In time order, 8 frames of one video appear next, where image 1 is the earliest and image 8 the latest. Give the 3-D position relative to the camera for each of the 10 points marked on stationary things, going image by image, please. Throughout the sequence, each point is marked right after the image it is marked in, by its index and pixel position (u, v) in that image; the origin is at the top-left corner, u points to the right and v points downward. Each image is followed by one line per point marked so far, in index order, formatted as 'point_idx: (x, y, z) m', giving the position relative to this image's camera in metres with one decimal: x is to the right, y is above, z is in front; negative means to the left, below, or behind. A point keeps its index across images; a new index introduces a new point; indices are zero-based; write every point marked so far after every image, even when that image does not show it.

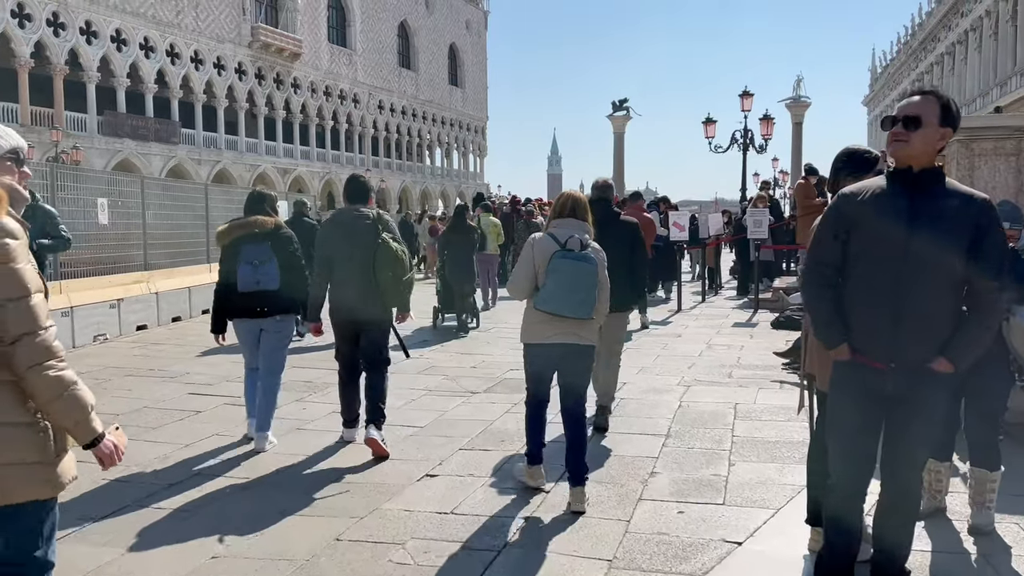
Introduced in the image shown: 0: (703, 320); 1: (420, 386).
0: (+2.8, -0.5, +11.9) m
1: (-0.9, -1.0, +7.8) m
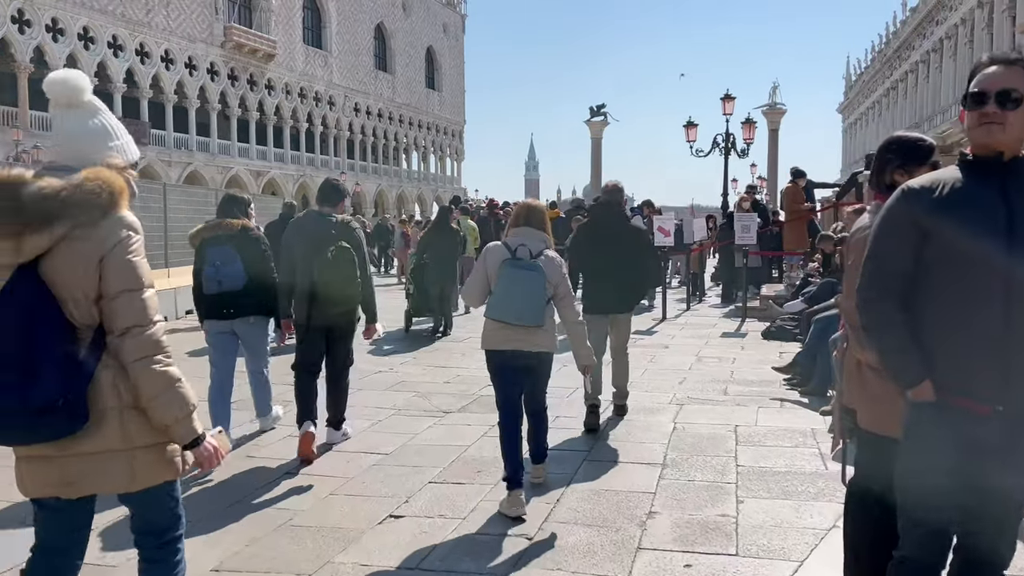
0: (+2.5, -0.6, +11.4) m
1: (-1.1, -1.0, +7.1) m
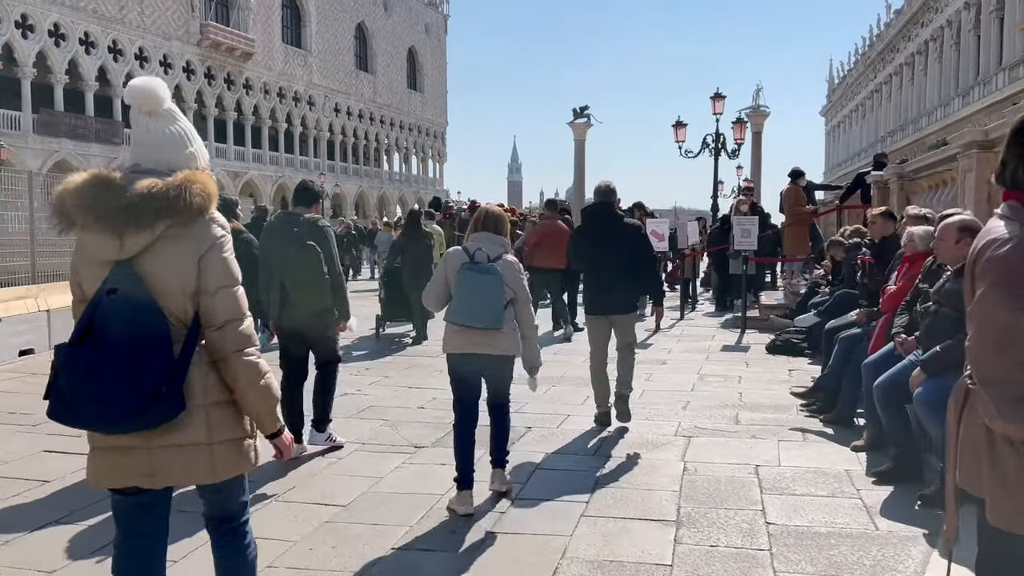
0: (+2.3, -0.7, +10.5) m
1: (-1.2, -1.1, +6.2) m
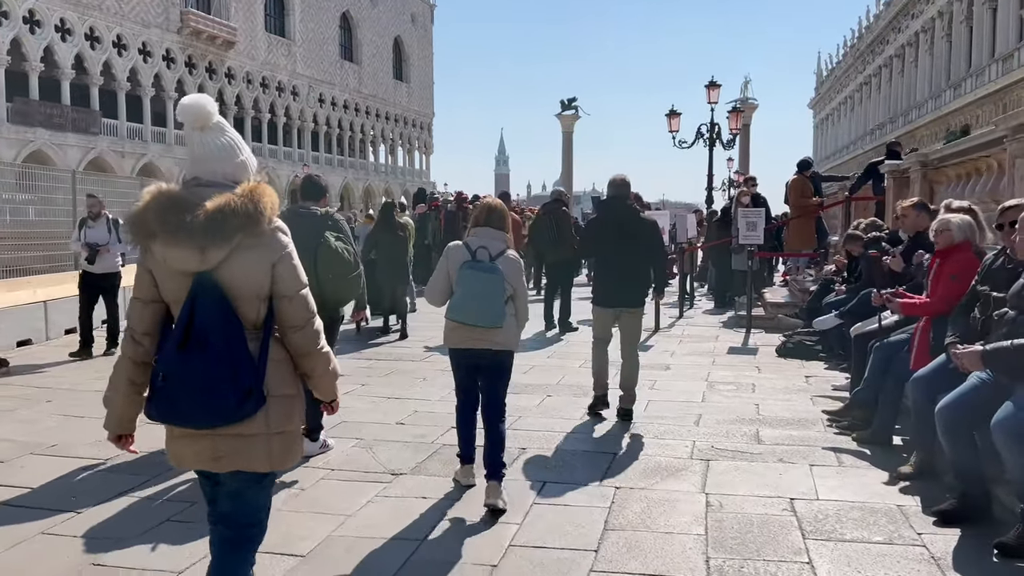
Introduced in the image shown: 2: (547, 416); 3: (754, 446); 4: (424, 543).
0: (+2.2, -0.7, +9.7) m
1: (-1.3, -1.2, +5.4) m
2: (+0.3, -1.0, +6.5) m
3: (+1.6, -1.1, +5.5) m
4: (-0.4, -1.3, +4.0) m
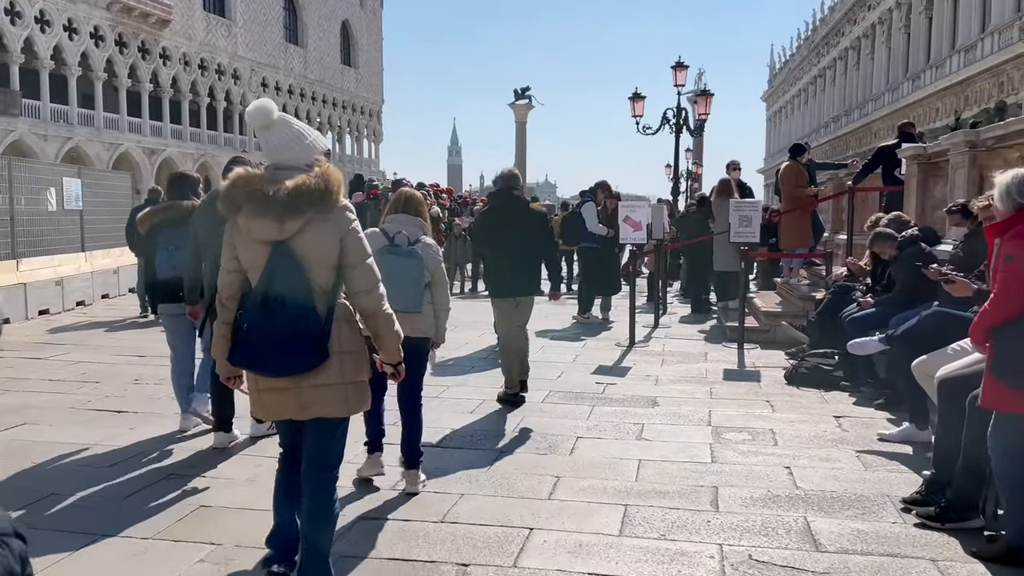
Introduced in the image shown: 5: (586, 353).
0: (+1.6, -0.8, +7.9) m
1: (-1.6, -1.3, +3.3) m
2: (-0.1, -1.2, +4.6) m
3: (+1.4, -1.2, +3.7) m
4: (-0.6, -1.4, +2.0) m
5: (+0.8, -0.7, +8.7) m
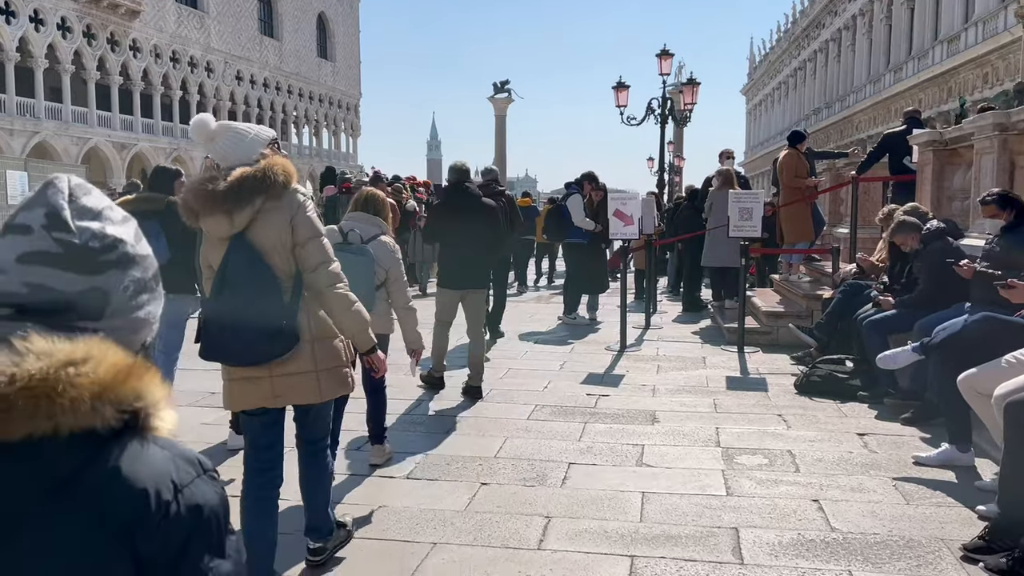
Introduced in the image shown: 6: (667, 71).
0: (+1.4, -0.8, +7.2) m
1: (-1.6, -1.3, +2.6) m
2: (-0.2, -1.2, +3.8) m
3: (+1.3, -1.2, +2.9) m
4: (-0.7, -1.5, +1.3) m
5: (+0.6, -0.7, +8.0) m
6: (+3.8, +5.3, +19.5) m
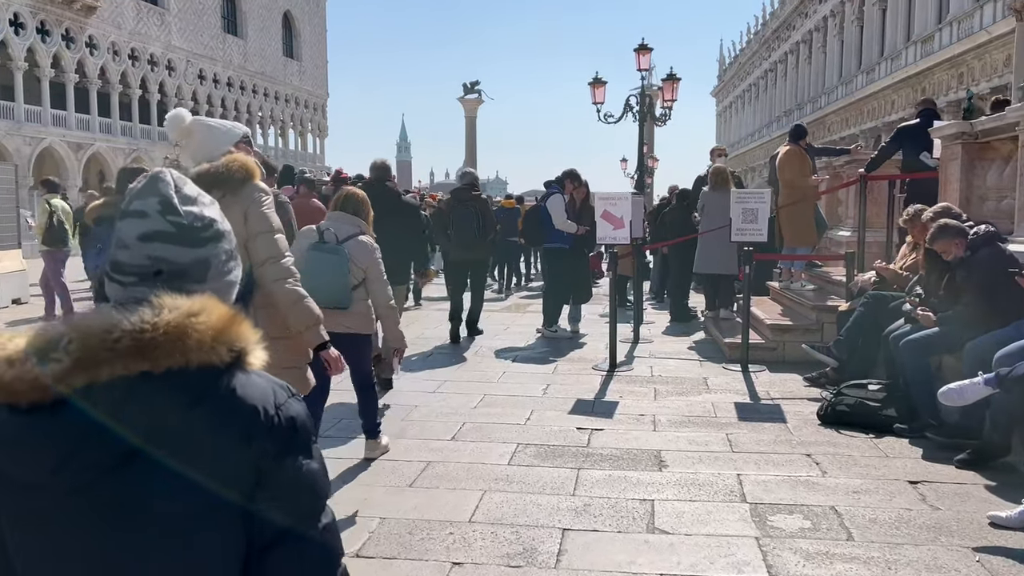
0: (+1.3, -0.9, +6.2) m
1: (-1.6, -1.4, +1.5) m
2: (-0.2, -1.3, +2.8) m
3: (+1.3, -1.3, +2.0) m
4: (-0.6, -1.6, +0.3) m
5: (+0.4, -0.8, +7.0) m
6: (+3.1, +5.1, +18.6) m
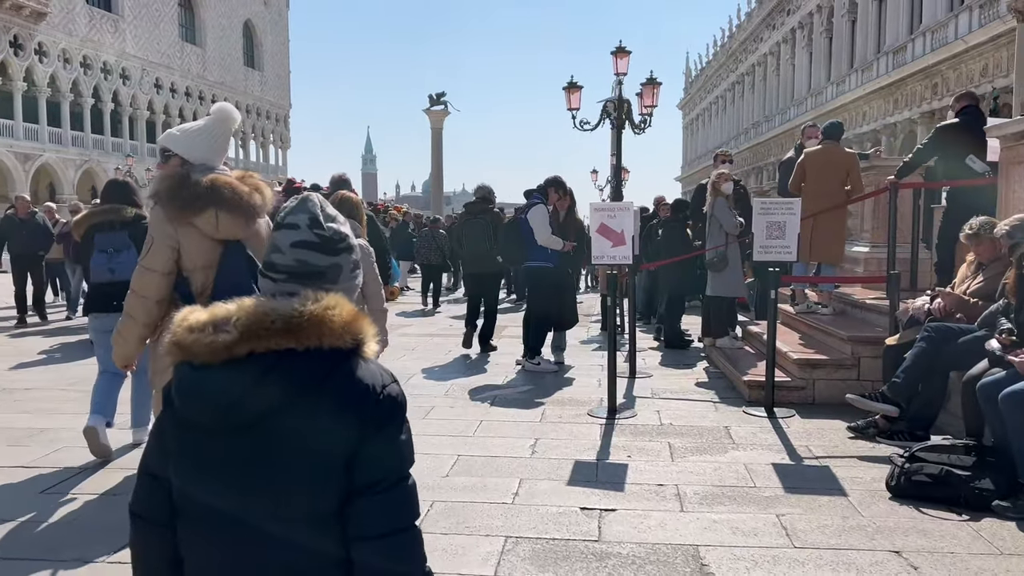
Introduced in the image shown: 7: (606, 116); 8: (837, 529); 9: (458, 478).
0: (+1.1, -1.1, +5.0) m
1: (-1.5, -1.6, +0.1) m
2: (-0.2, -1.4, +1.5) m
3: (+1.3, -1.5, +0.7) m
4: (-0.5, -1.7, -1.1) m
5: (+0.3, -1.0, +5.7) m
6: (+2.5, +4.7, +17.5) m
7: (+2.3, +4.0, +18.8) m
8: (+1.6, -1.2, +4.0) m
9: (-0.3, -1.1, +4.7) m
